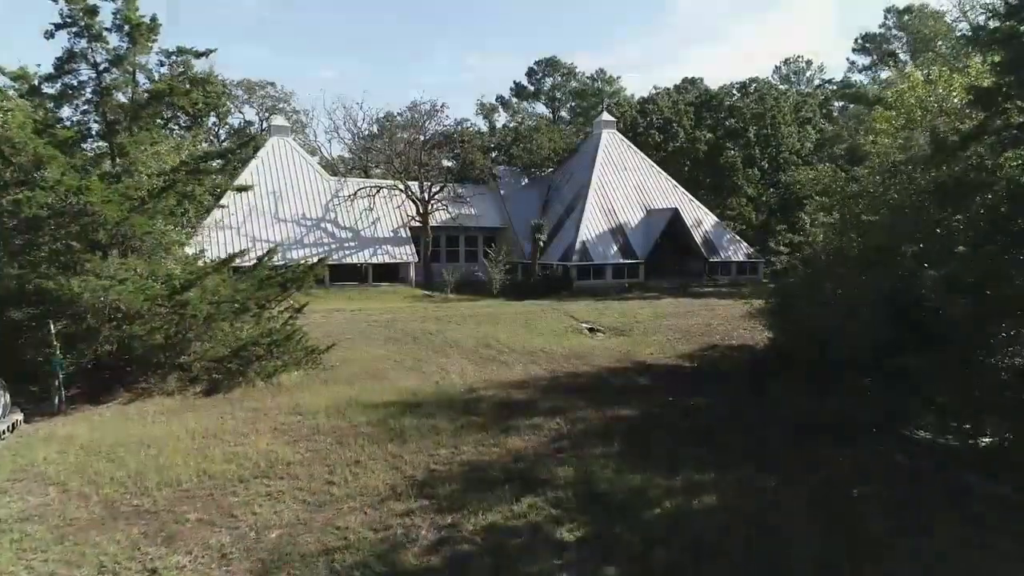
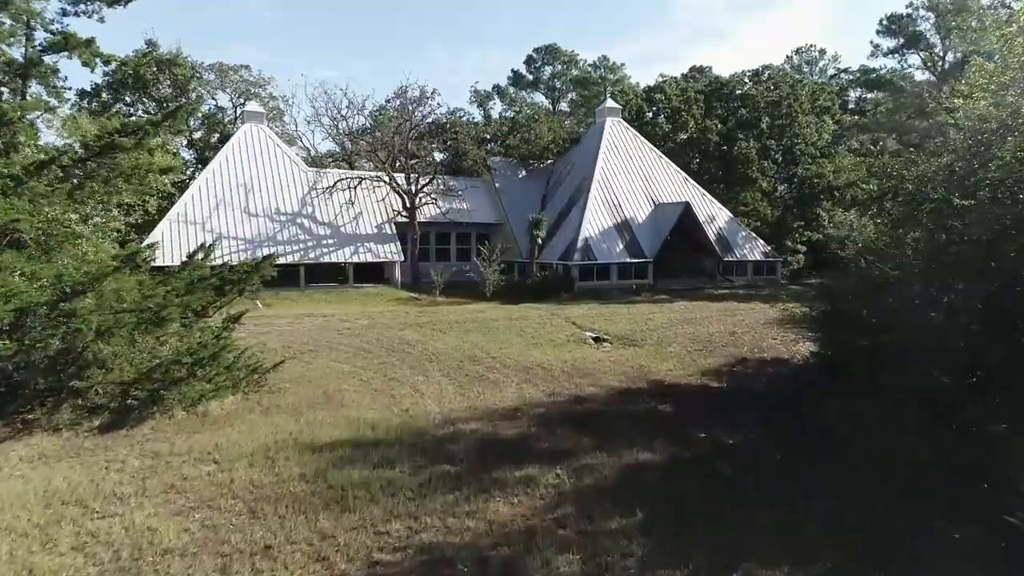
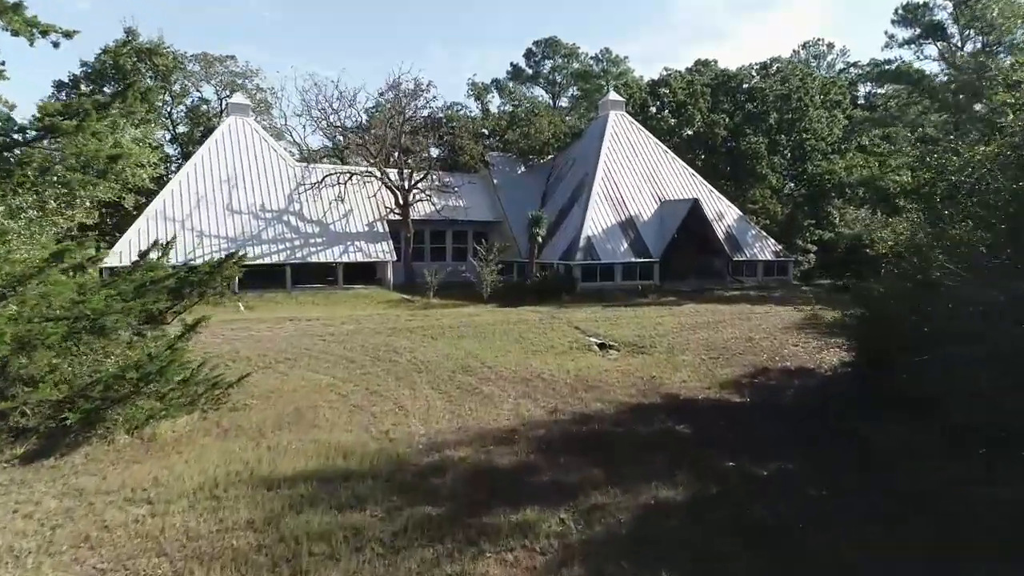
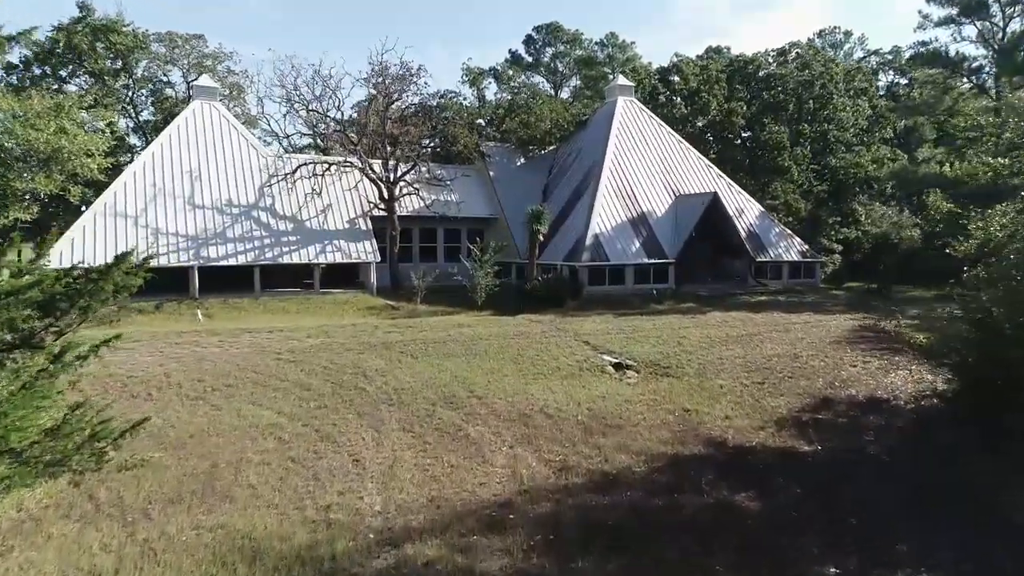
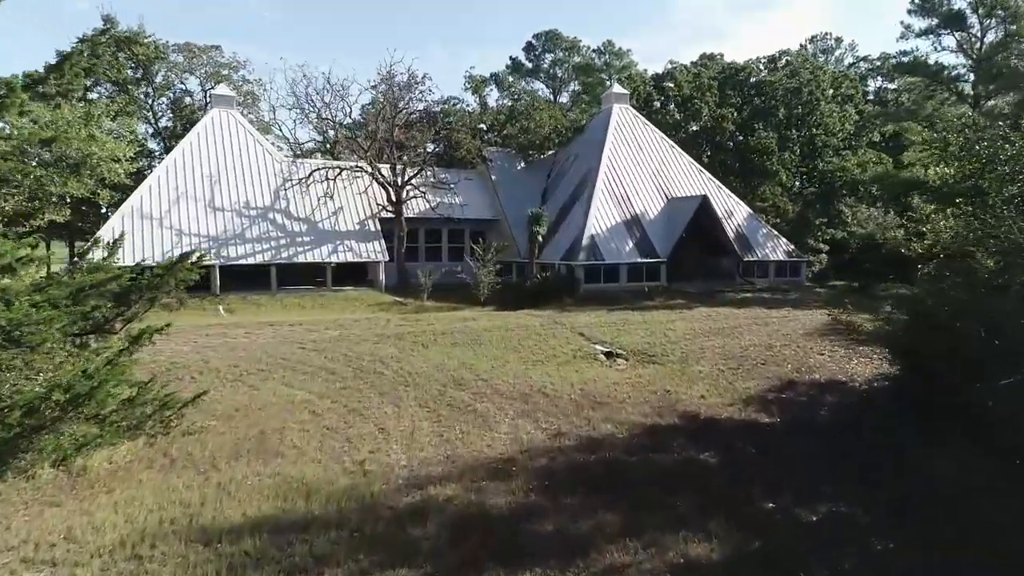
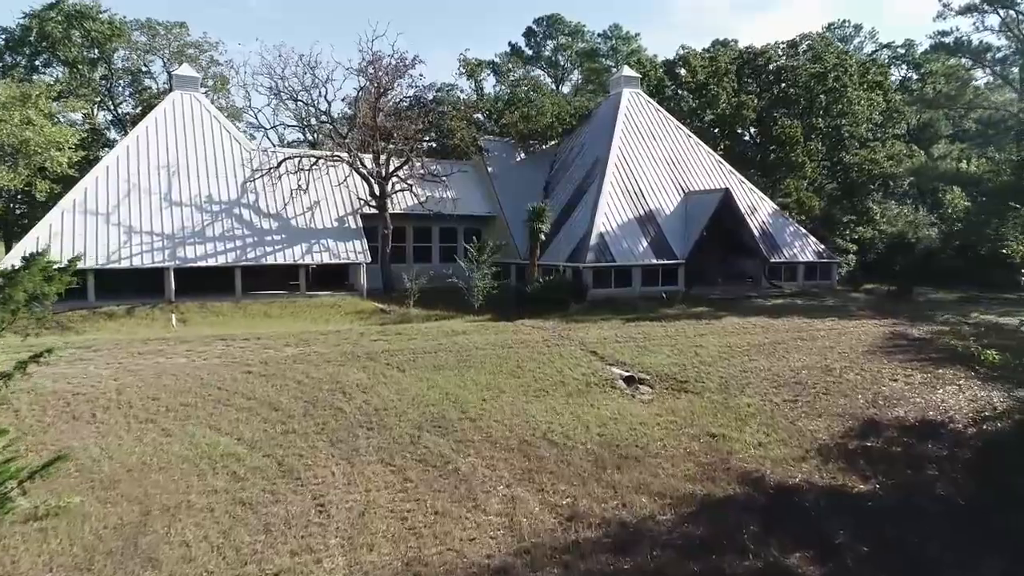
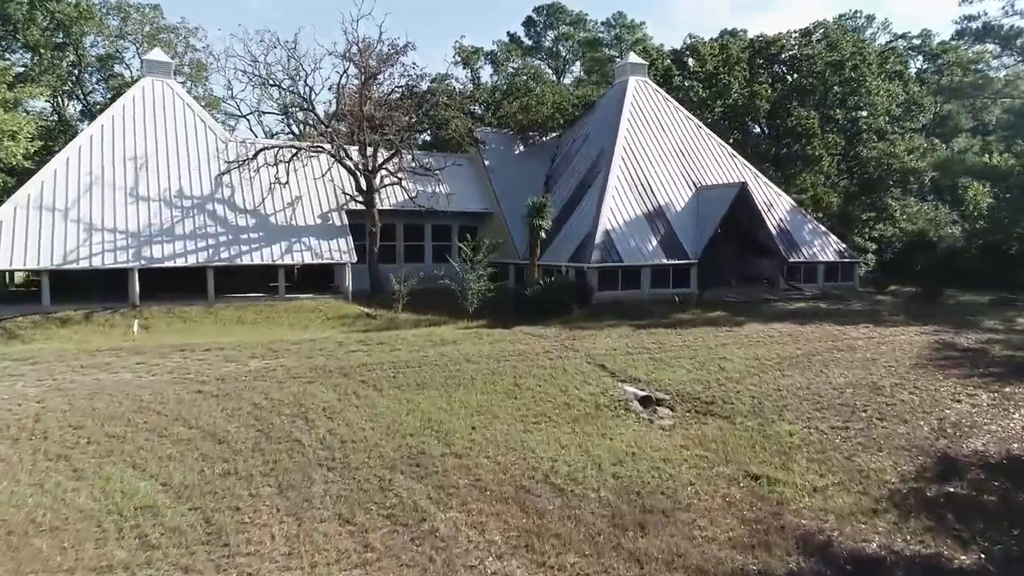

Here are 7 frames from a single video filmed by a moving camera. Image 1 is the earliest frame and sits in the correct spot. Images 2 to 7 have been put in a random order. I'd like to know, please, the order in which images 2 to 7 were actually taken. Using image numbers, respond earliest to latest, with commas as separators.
2, 3, 5, 4, 6, 7
